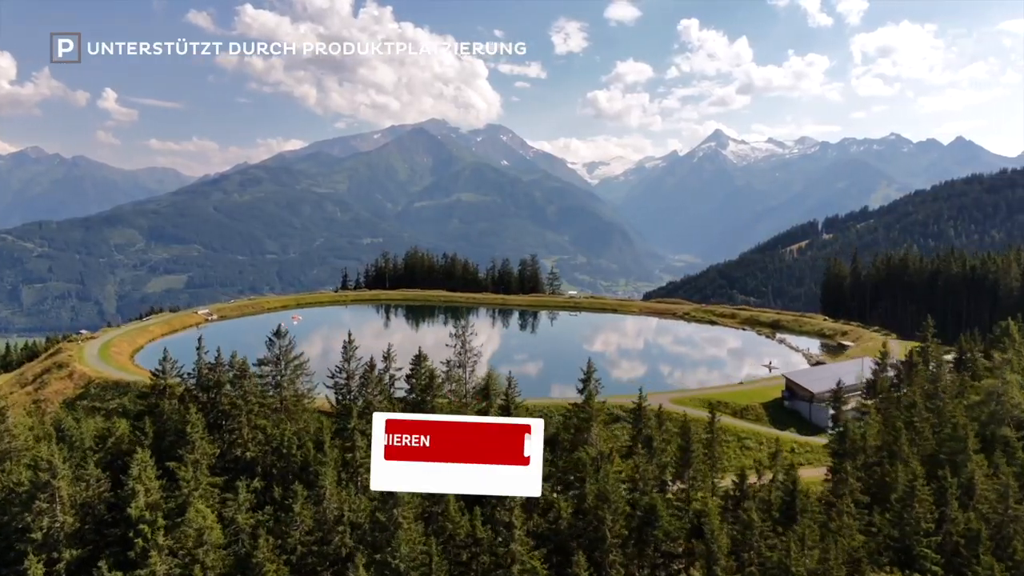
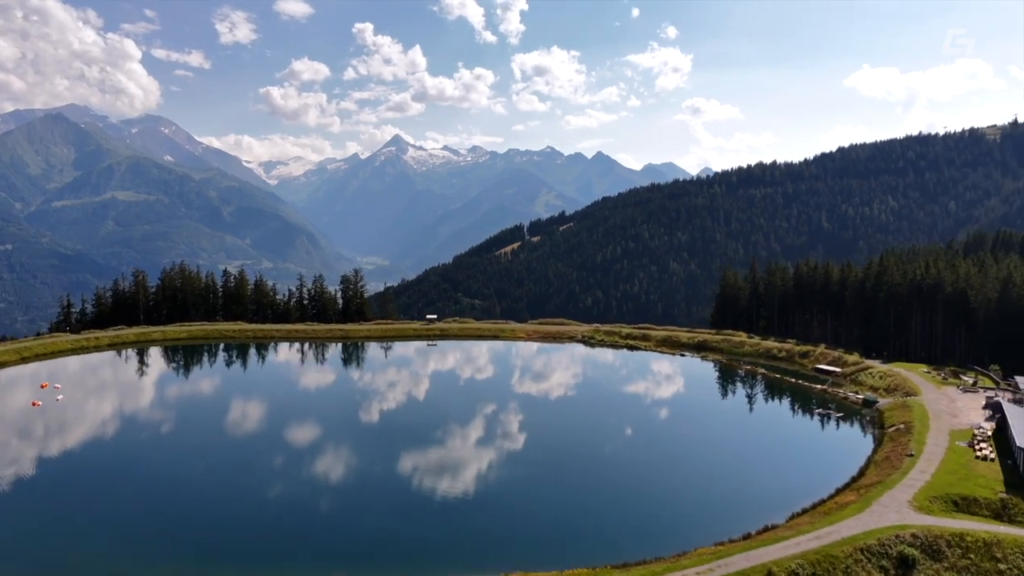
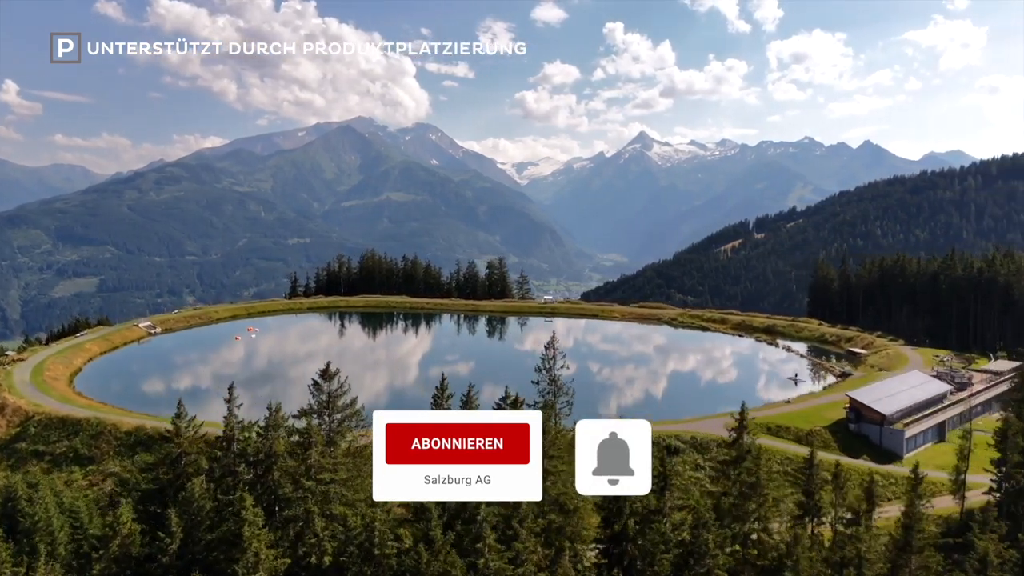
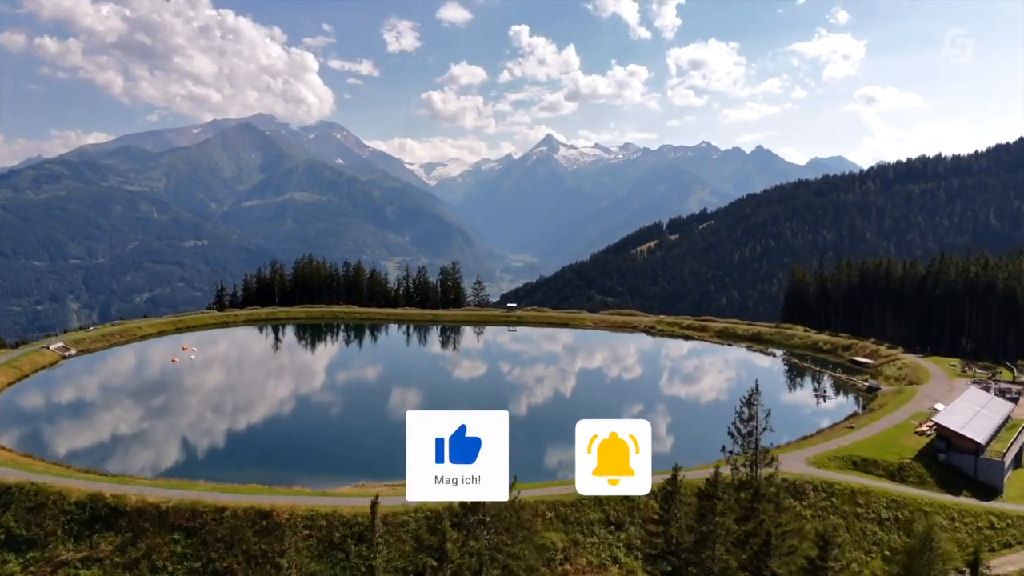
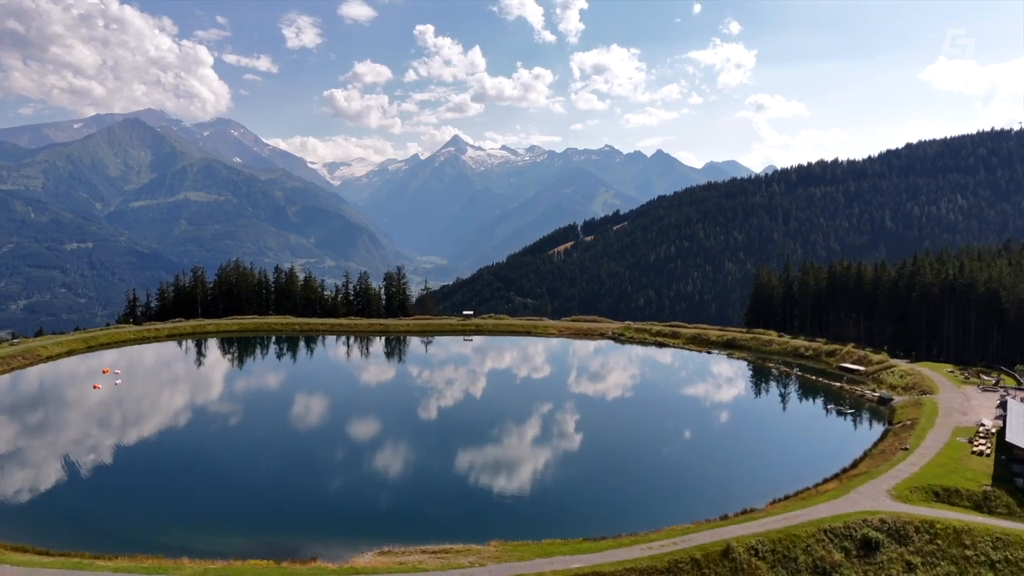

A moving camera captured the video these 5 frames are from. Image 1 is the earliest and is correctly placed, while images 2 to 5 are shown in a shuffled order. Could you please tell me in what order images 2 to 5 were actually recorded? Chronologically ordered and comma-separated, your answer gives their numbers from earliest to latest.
3, 4, 5, 2
